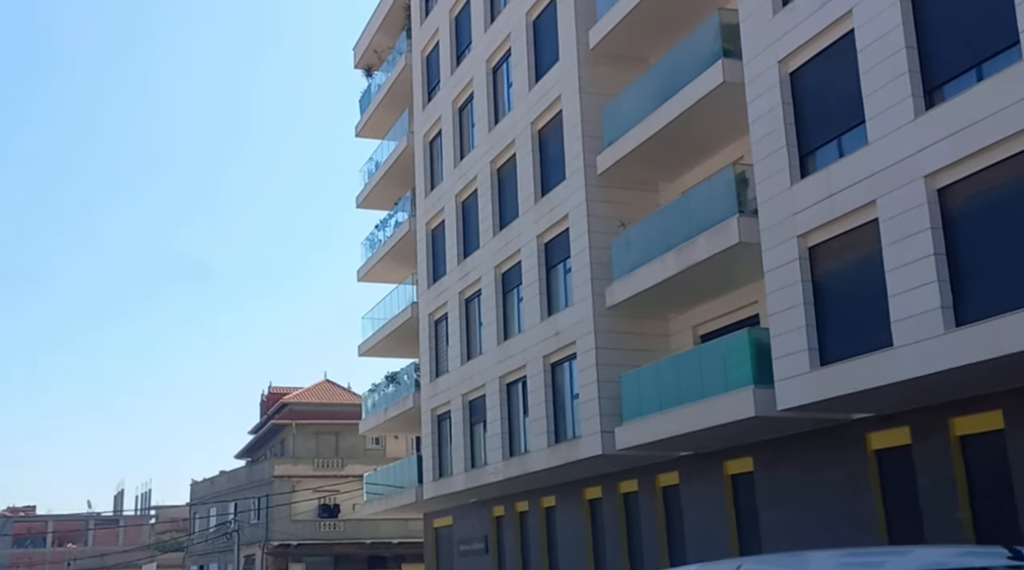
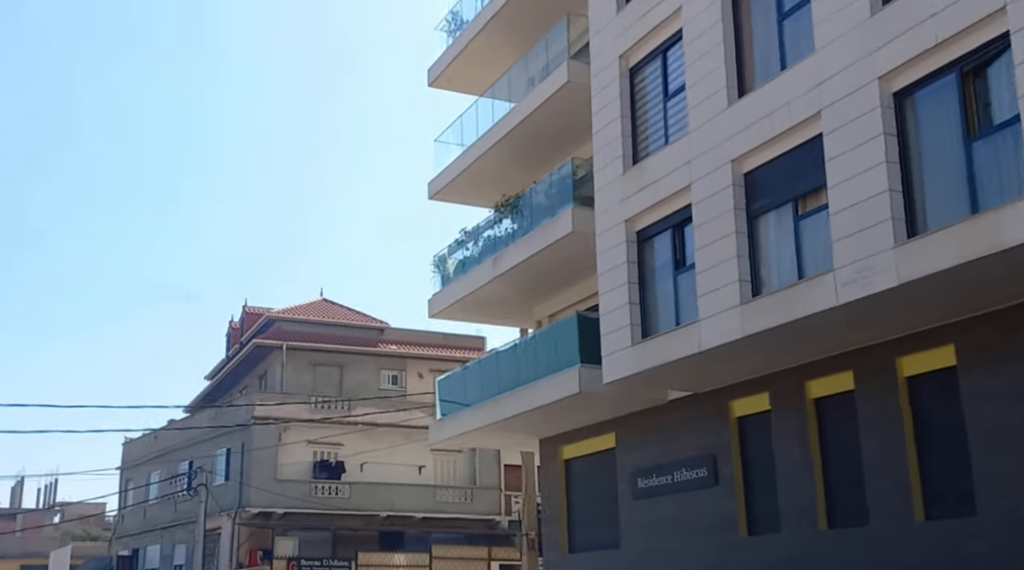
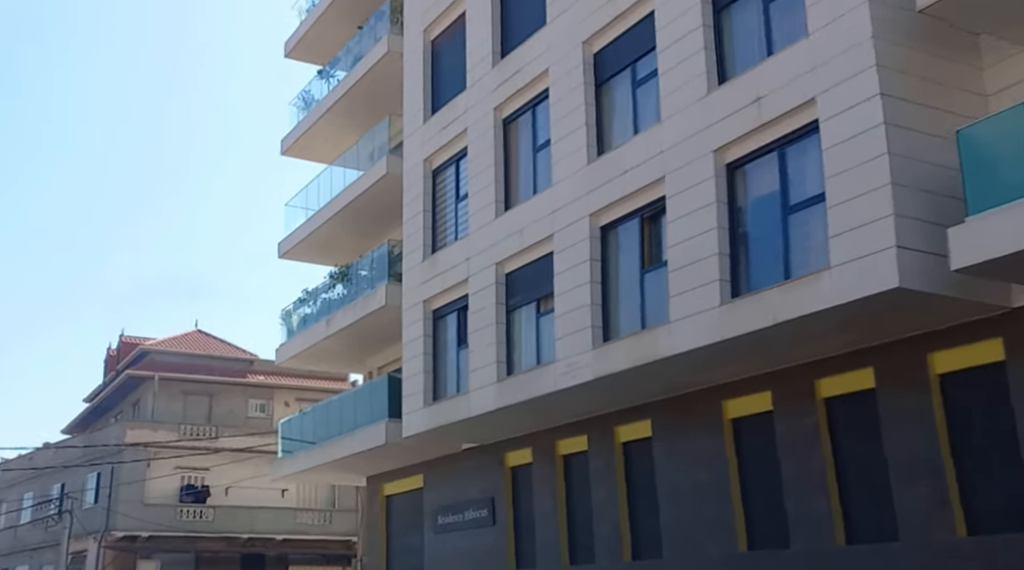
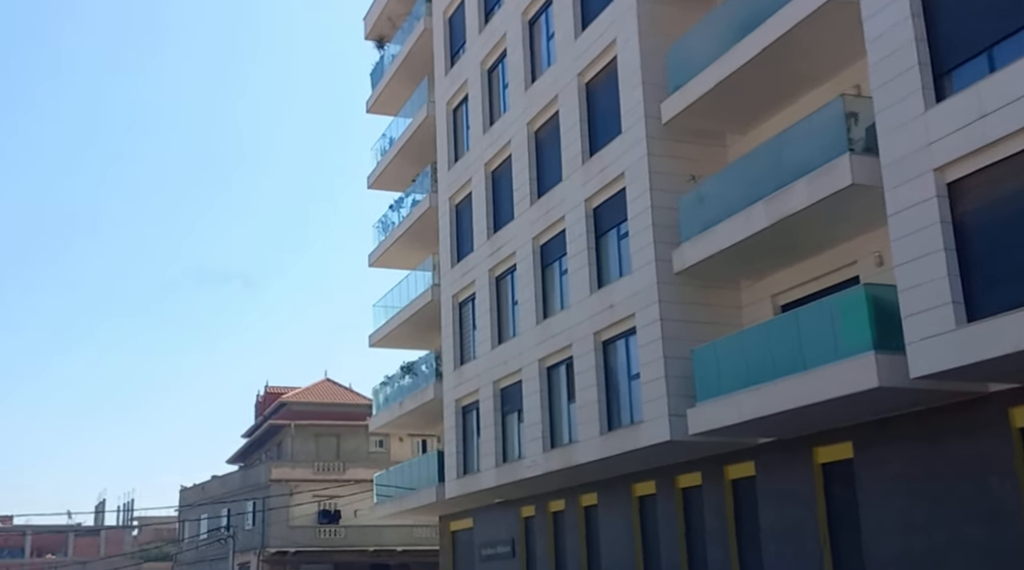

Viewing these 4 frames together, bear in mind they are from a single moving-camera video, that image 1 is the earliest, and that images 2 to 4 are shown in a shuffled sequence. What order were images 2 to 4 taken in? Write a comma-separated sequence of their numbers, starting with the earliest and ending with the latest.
4, 3, 2
